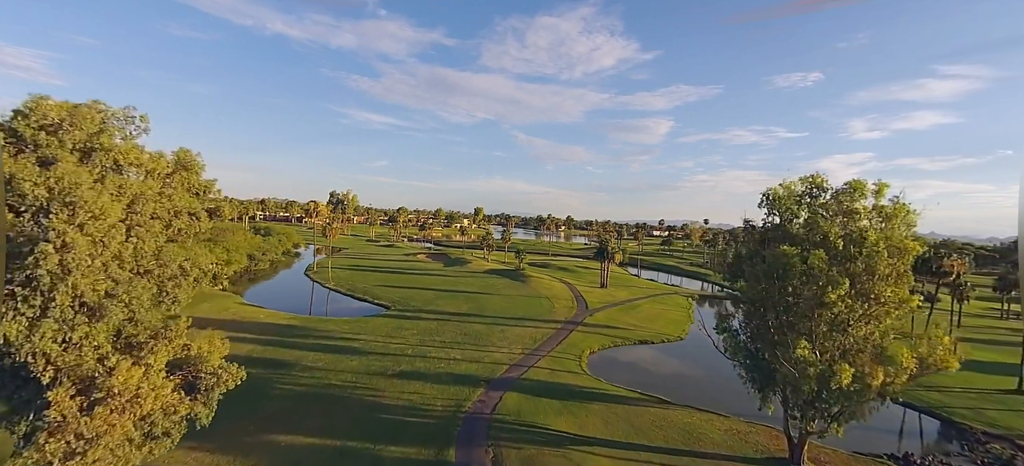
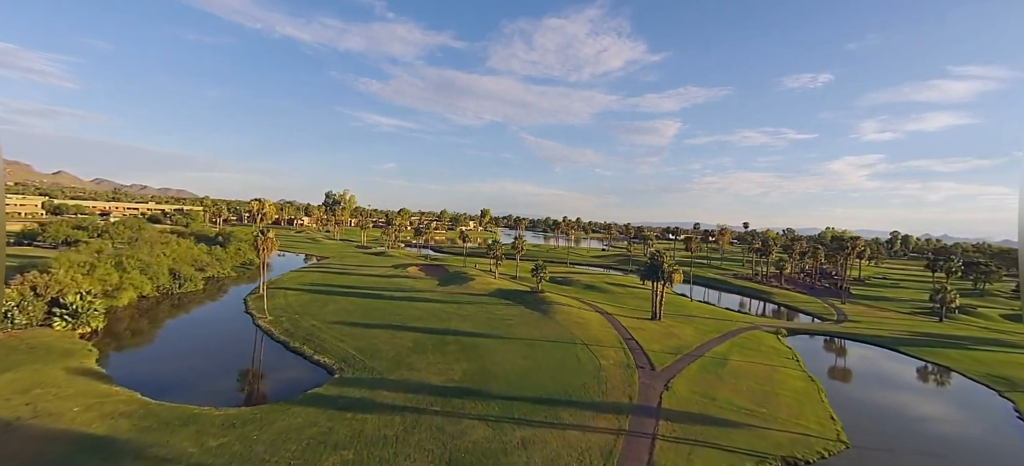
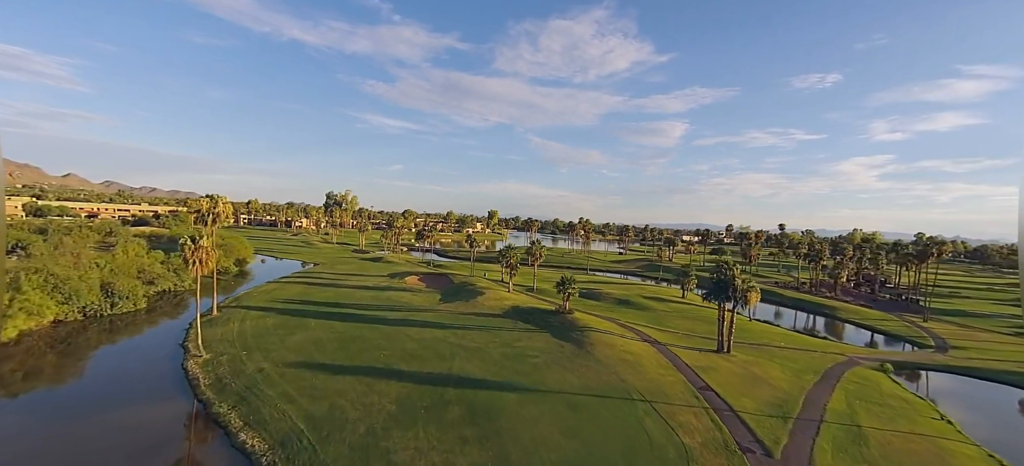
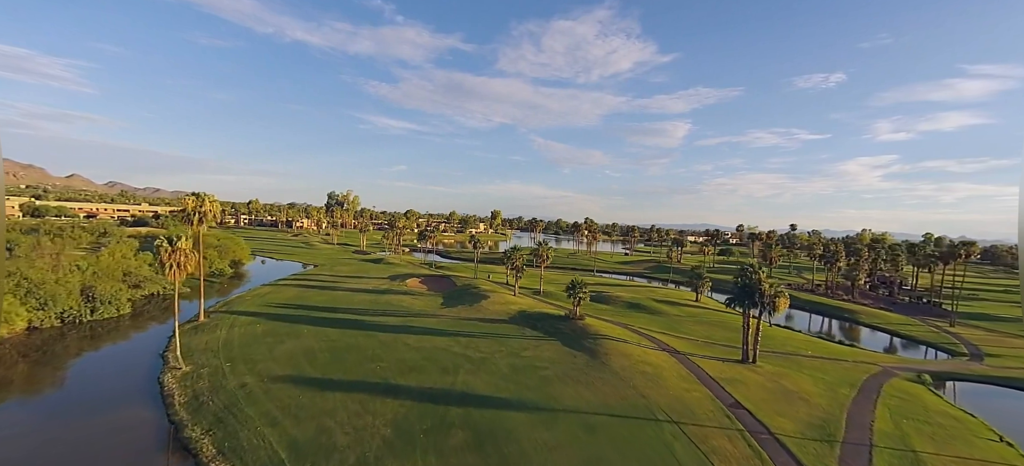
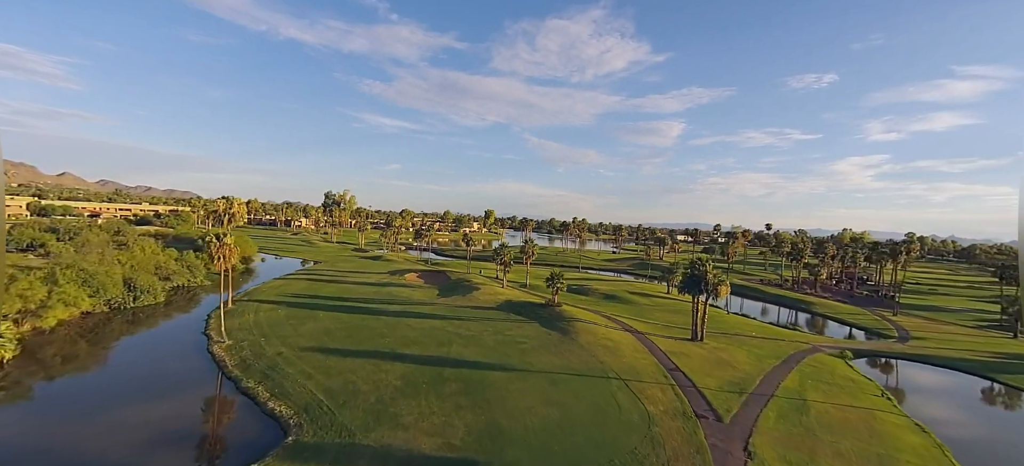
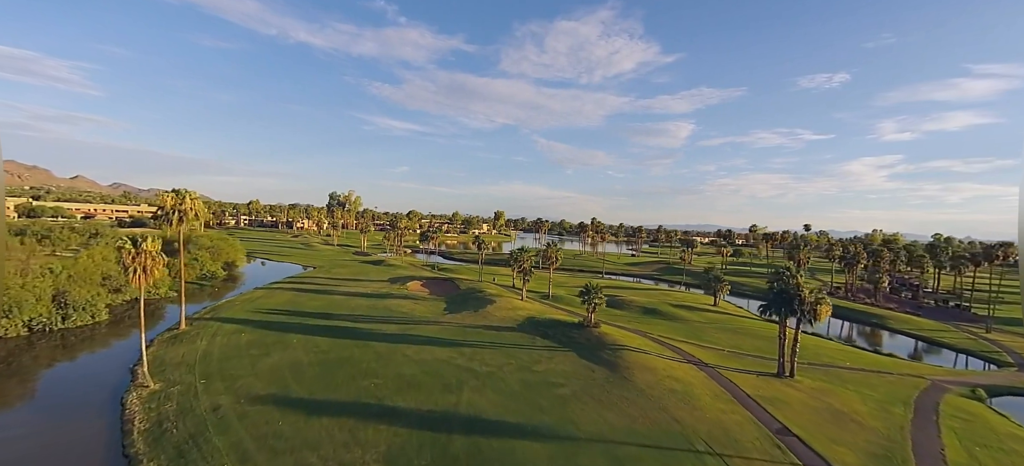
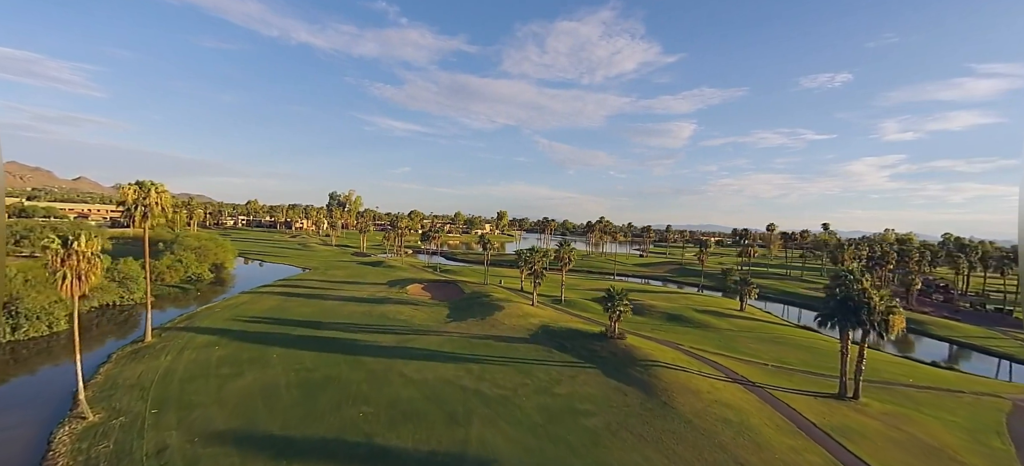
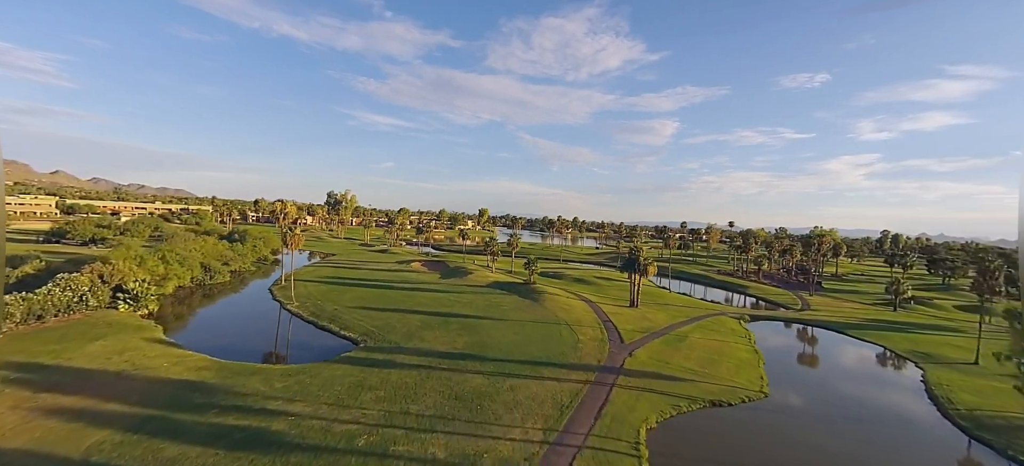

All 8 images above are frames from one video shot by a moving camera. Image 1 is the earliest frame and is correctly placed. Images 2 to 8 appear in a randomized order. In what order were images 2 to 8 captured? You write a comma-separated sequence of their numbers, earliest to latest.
8, 2, 5, 3, 4, 6, 7
